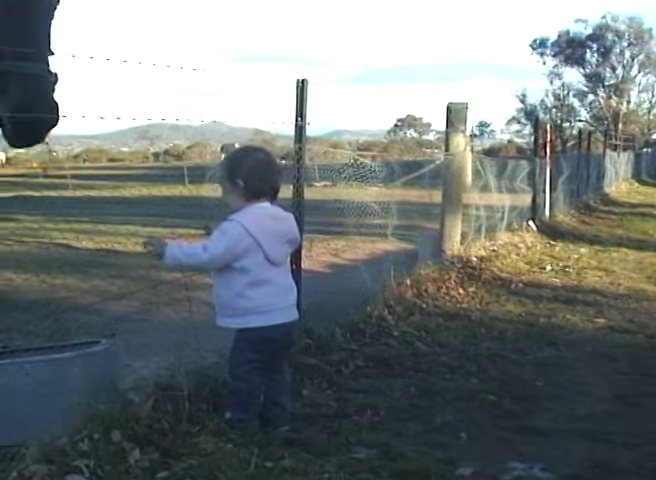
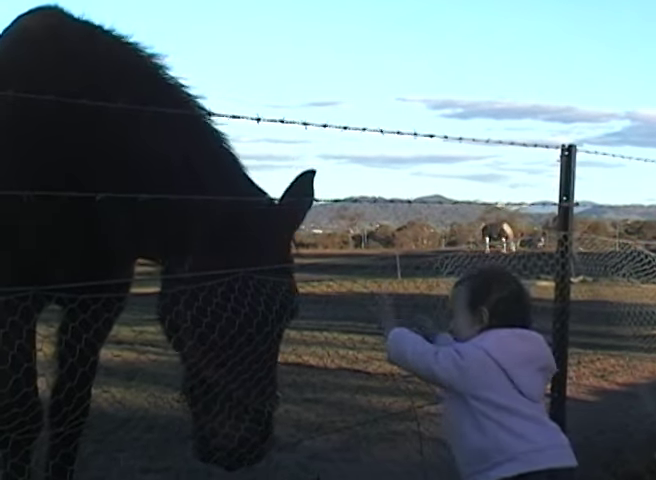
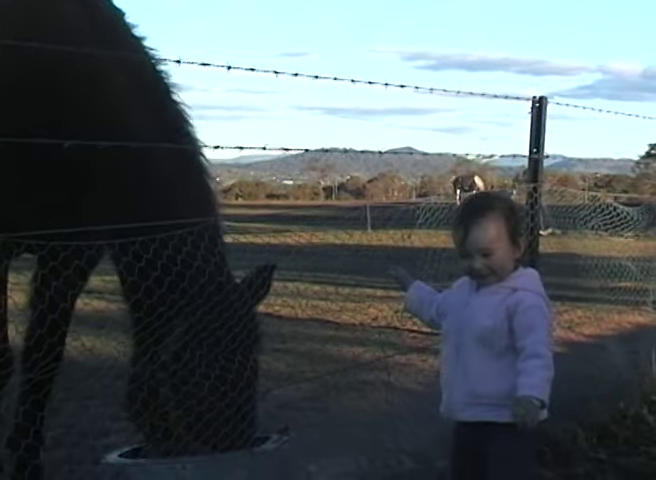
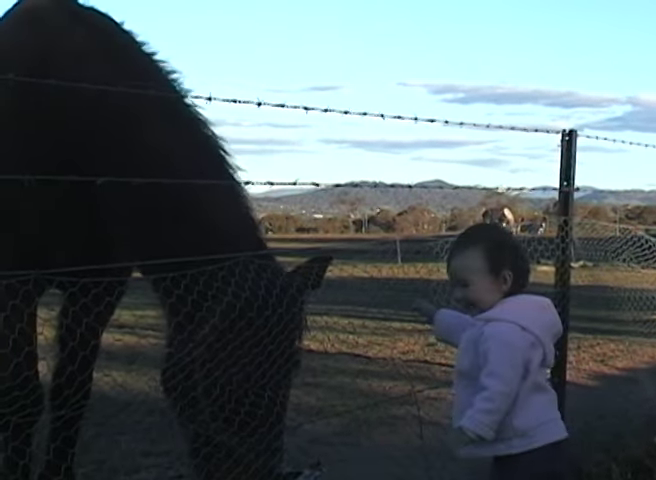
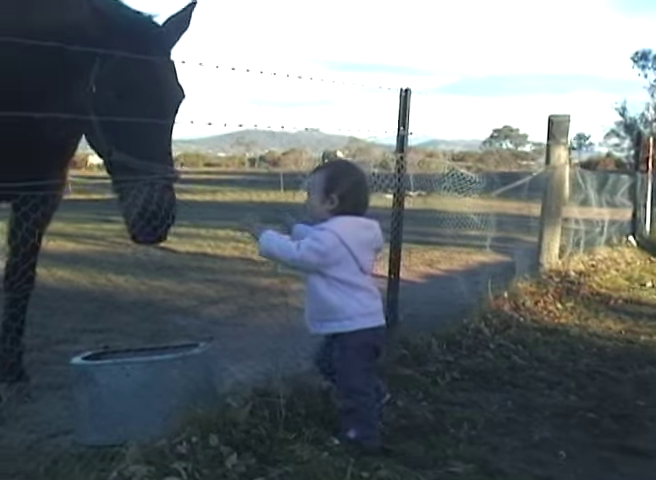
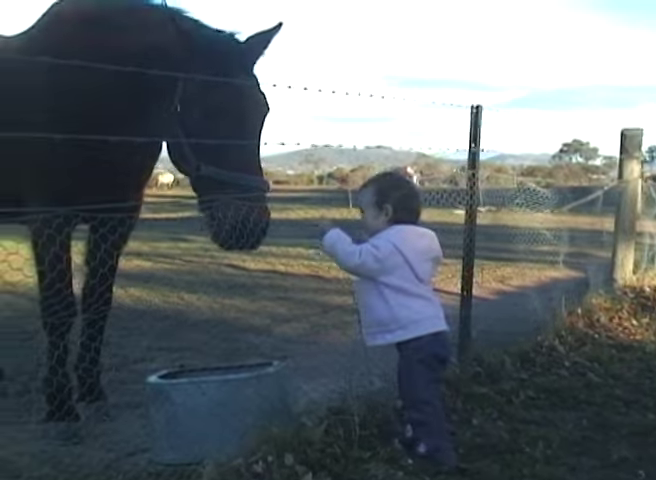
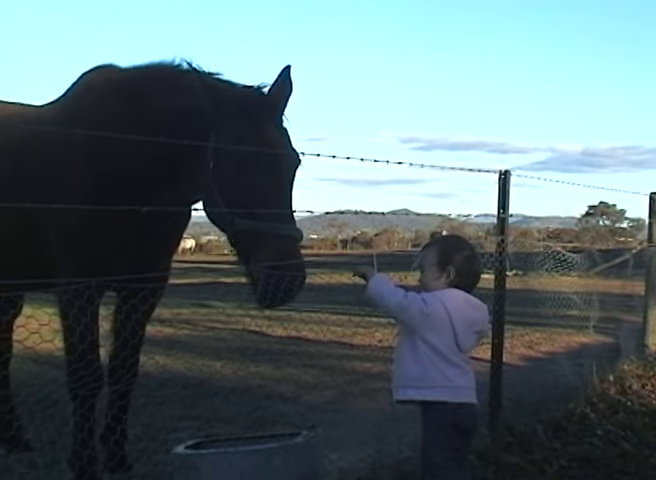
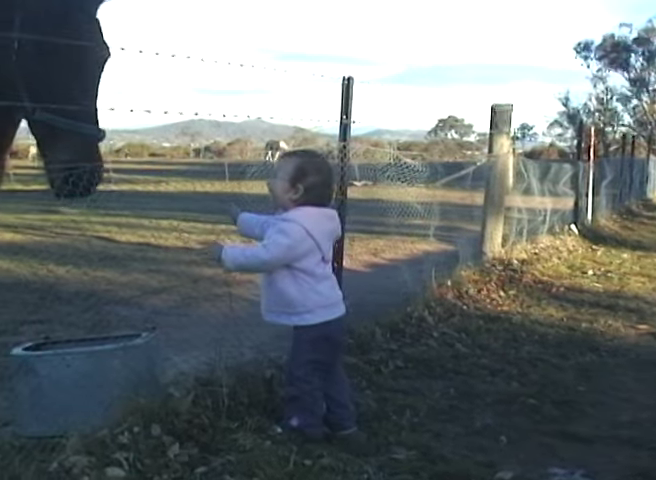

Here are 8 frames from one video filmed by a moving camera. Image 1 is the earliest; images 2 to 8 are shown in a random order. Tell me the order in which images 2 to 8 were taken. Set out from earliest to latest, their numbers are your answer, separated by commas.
8, 5, 6, 7, 2, 4, 3
